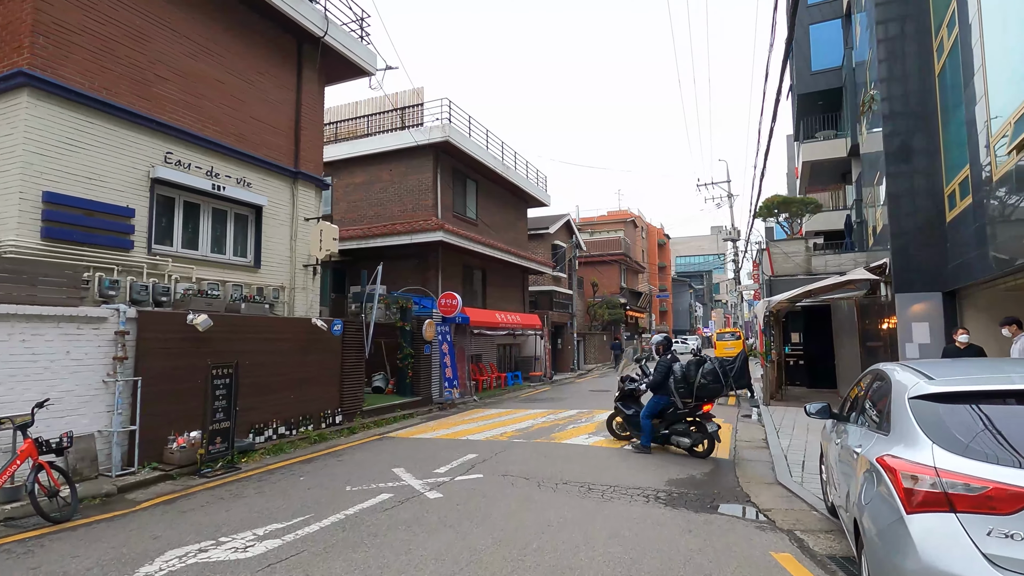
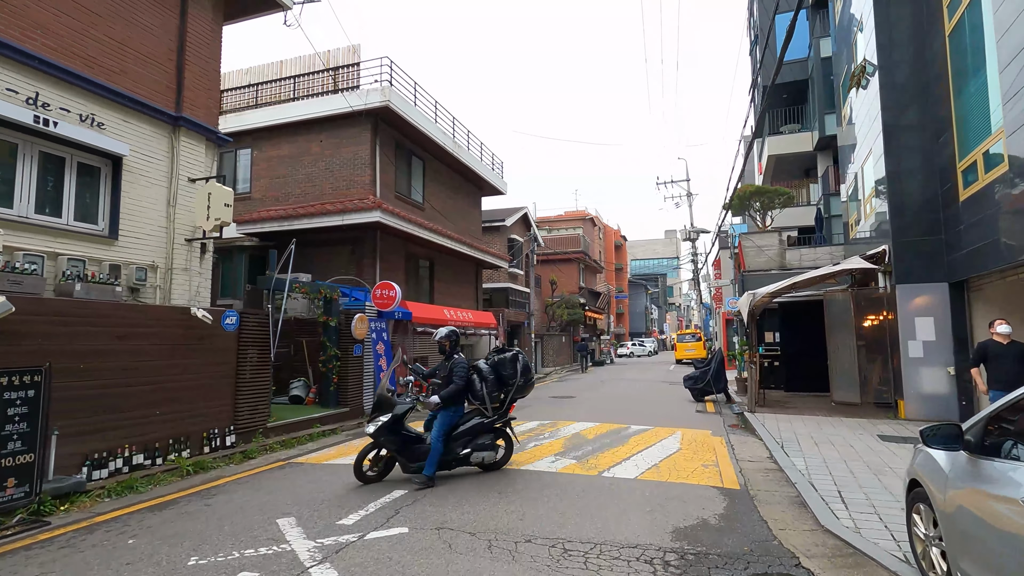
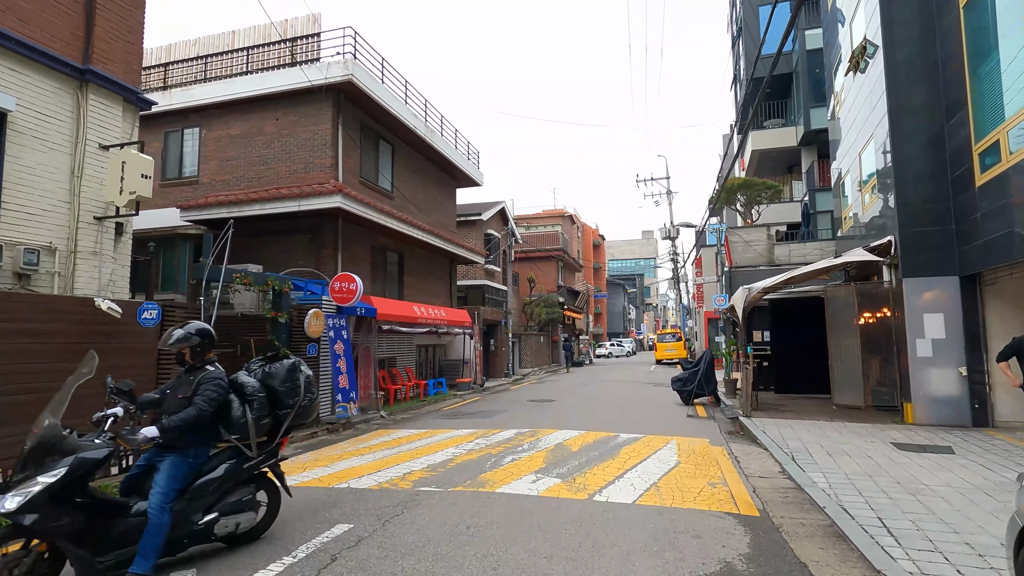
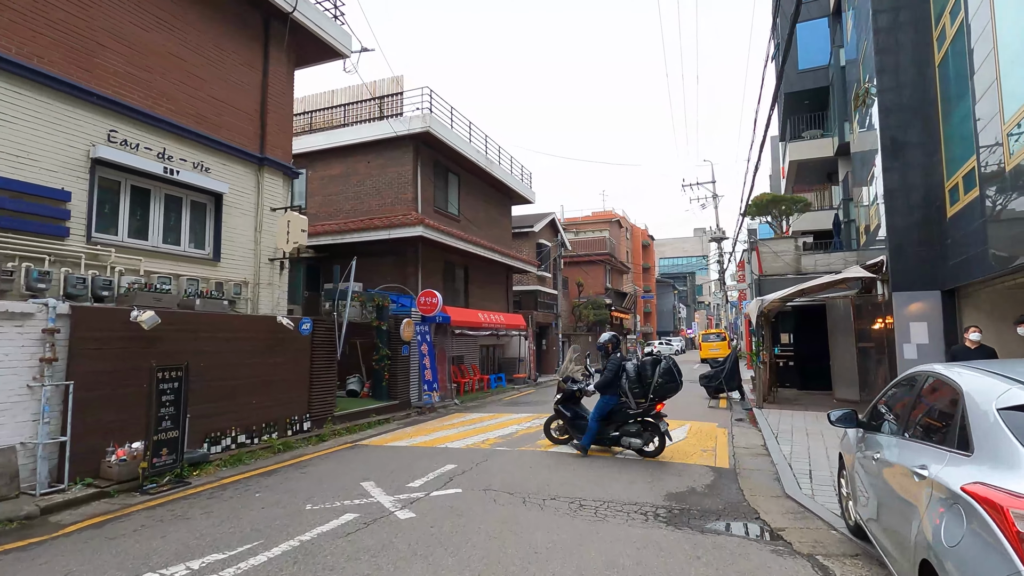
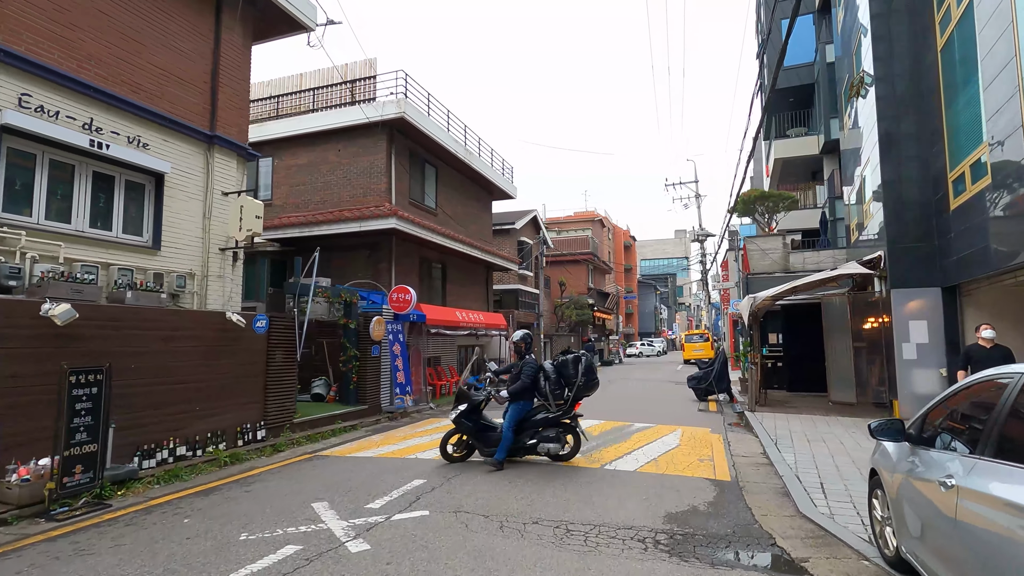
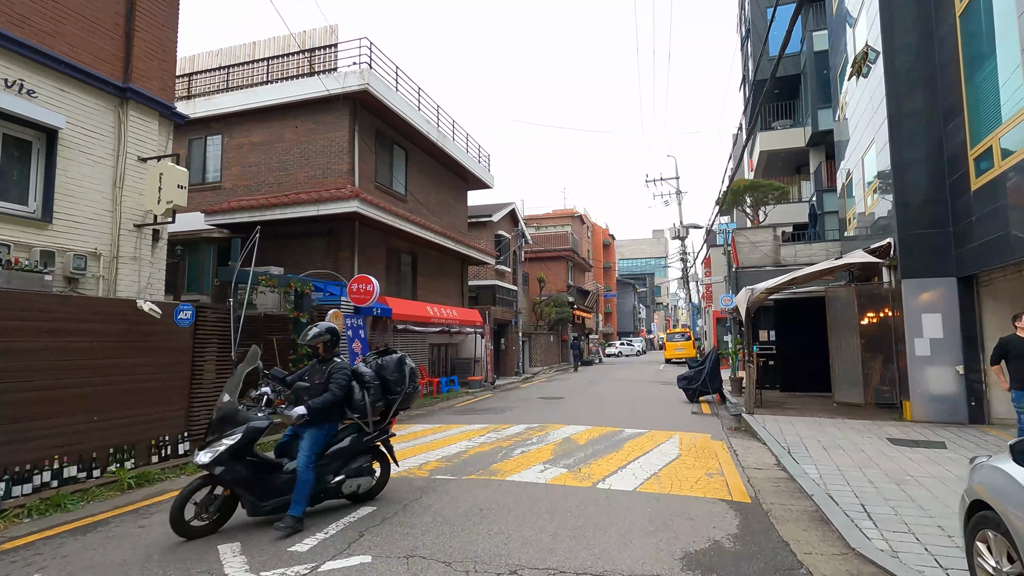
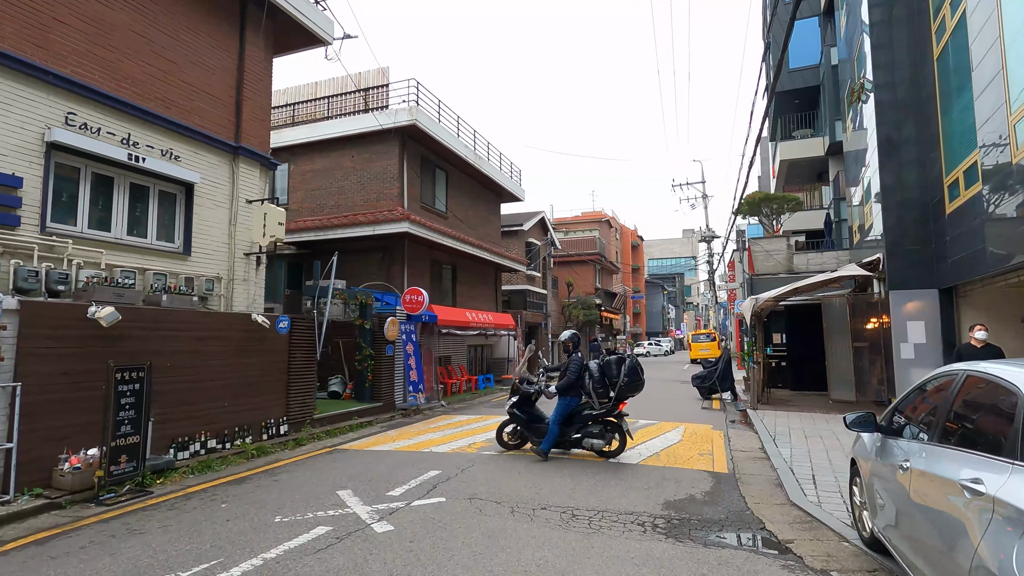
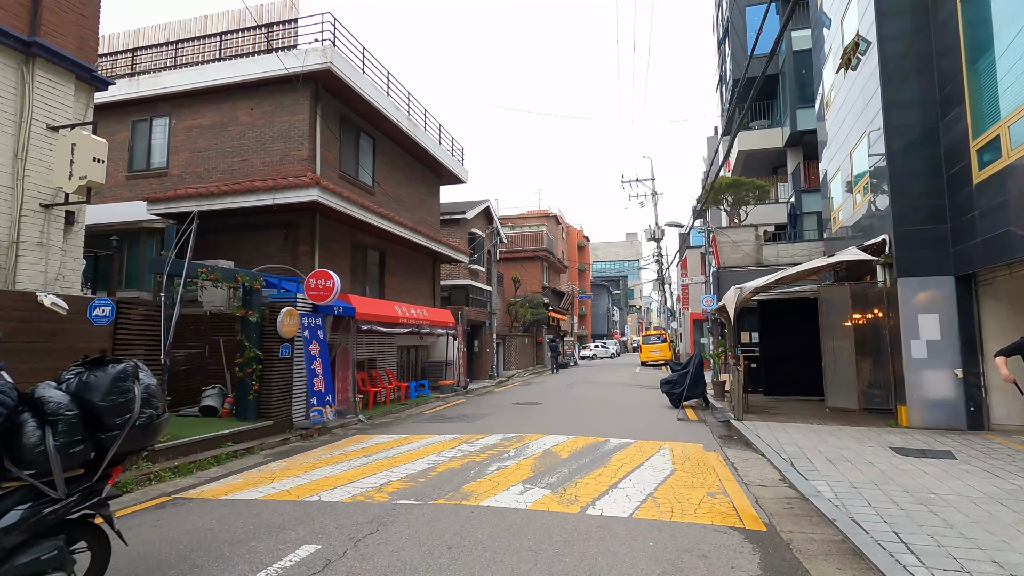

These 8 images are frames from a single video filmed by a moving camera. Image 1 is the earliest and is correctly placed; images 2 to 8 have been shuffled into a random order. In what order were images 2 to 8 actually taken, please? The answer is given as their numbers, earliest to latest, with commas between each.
4, 7, 5, 2, 6, 3, 8
